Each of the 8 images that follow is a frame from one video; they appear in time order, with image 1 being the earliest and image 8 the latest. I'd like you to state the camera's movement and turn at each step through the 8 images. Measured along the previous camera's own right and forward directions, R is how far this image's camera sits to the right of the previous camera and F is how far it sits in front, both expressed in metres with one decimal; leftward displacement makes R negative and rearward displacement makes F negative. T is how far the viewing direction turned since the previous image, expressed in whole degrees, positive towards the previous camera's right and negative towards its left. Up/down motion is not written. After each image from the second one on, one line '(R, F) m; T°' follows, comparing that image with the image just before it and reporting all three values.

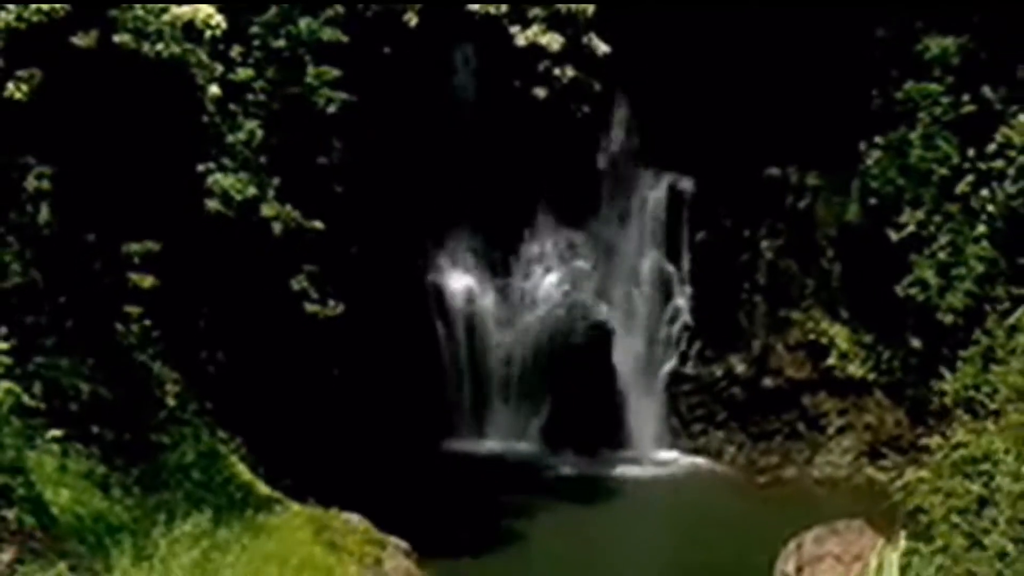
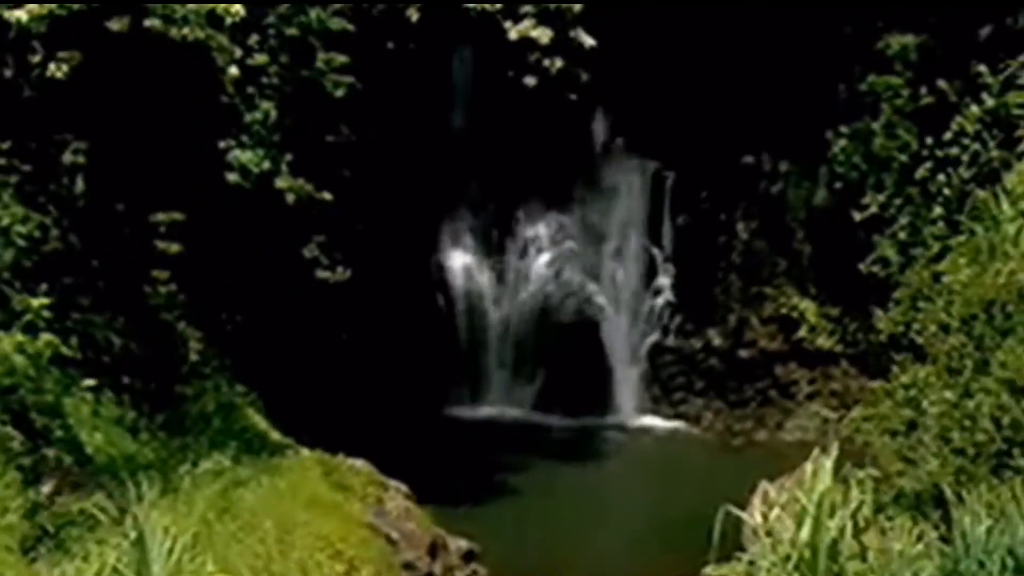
(0.0, -0.8) m; 0°
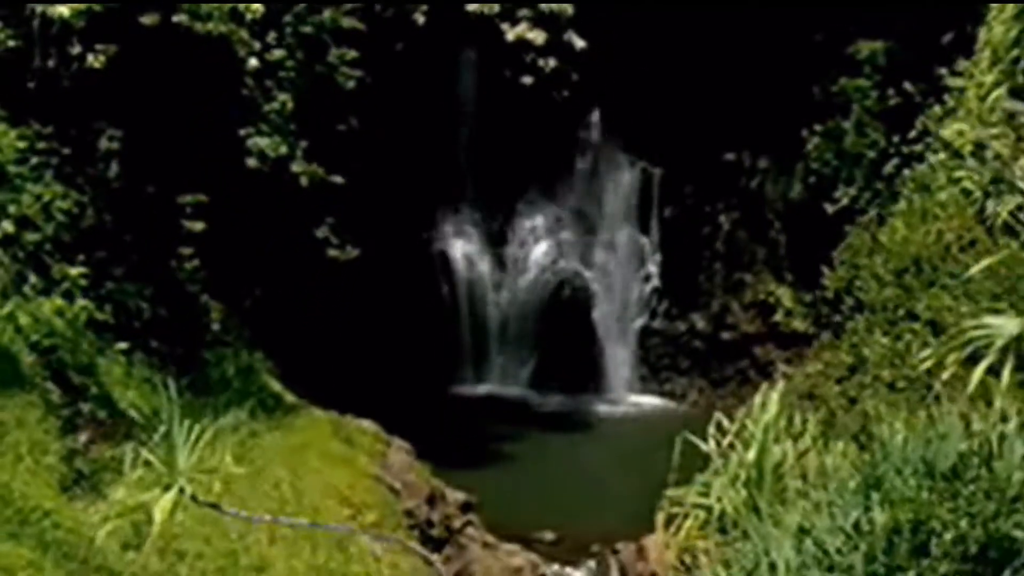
(+0.1, -0.8) m; 0°
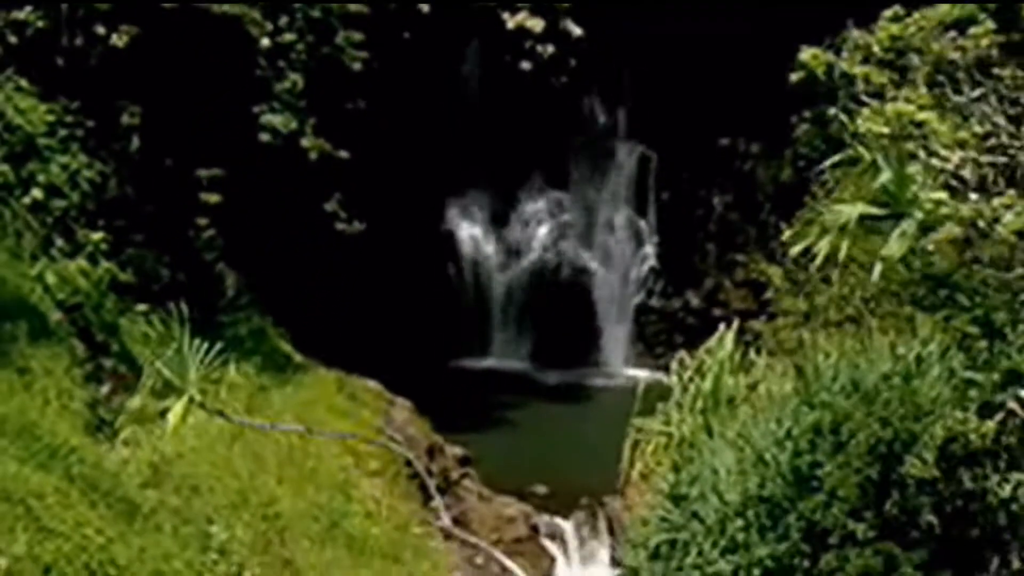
(+0.2, -0.6) m; -1°
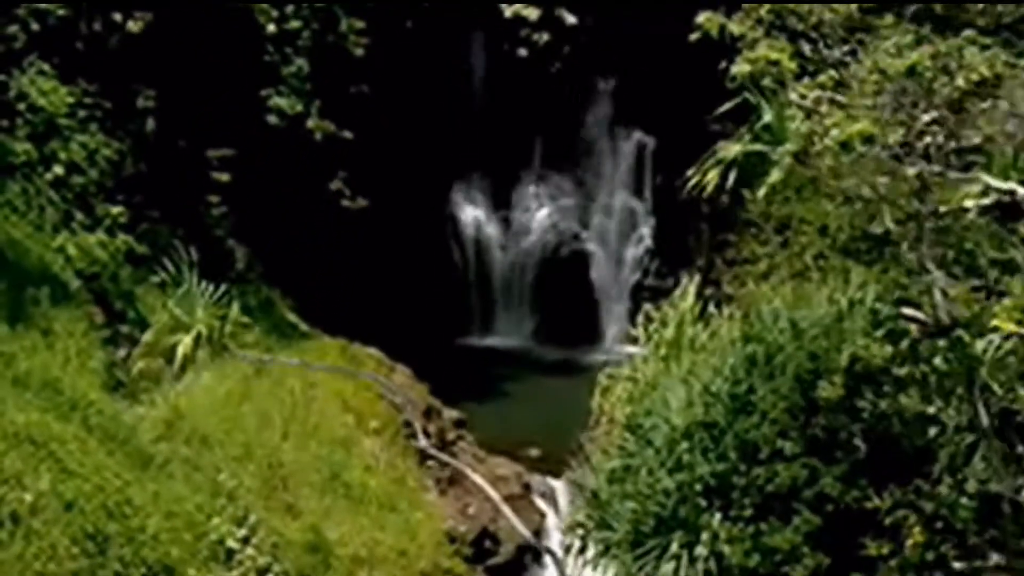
(+0.1, -0.6) m; -1°
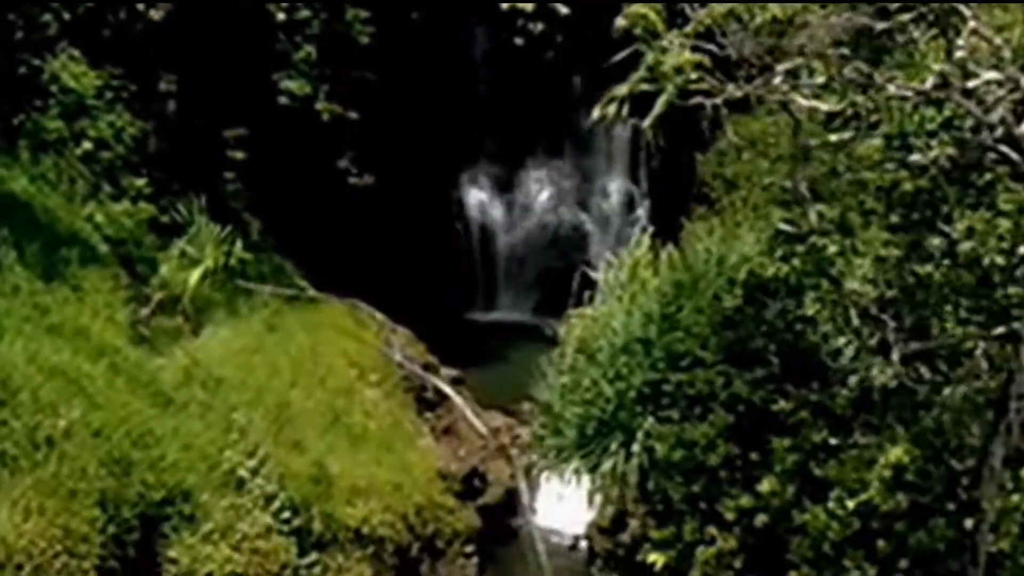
(+0.2, -0.9) m; -1°
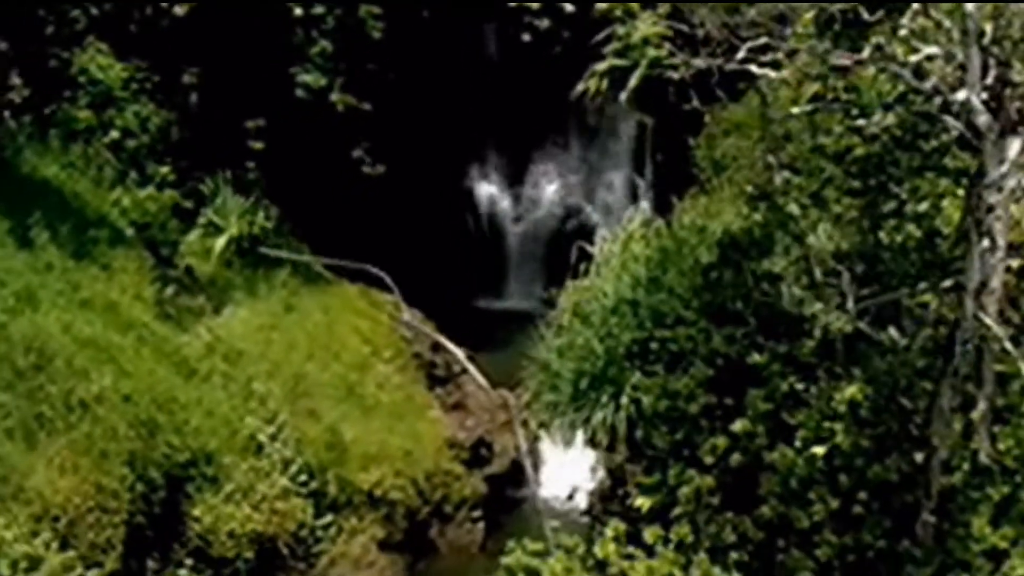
(+0.1, -0.6) m; 0°
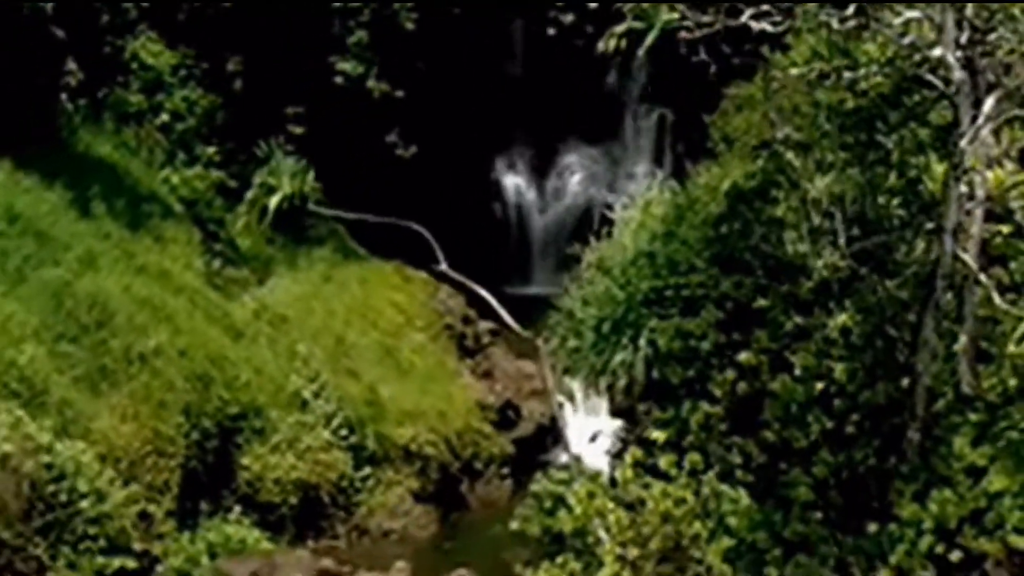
(0.0, -0.7) m; -1°
